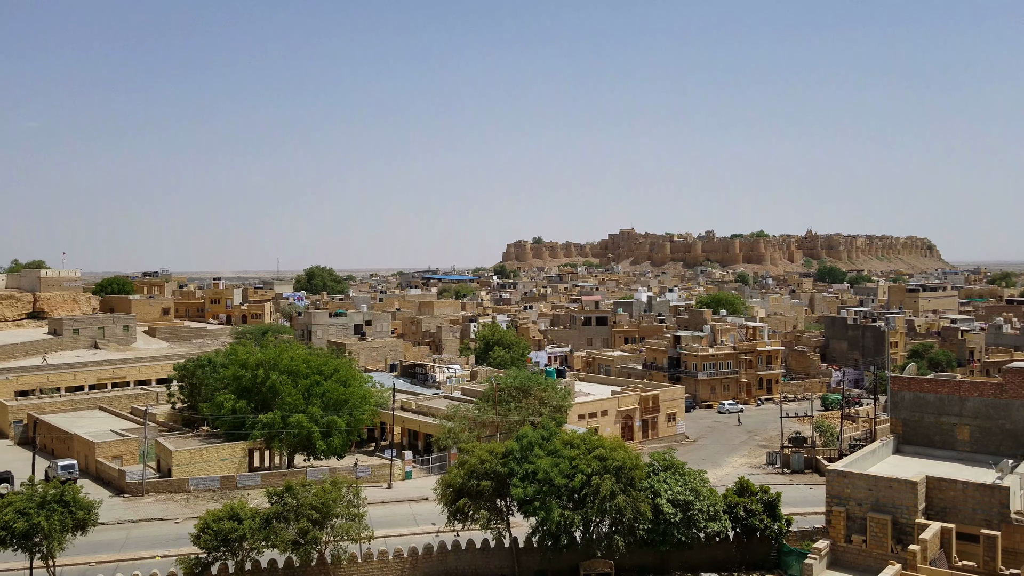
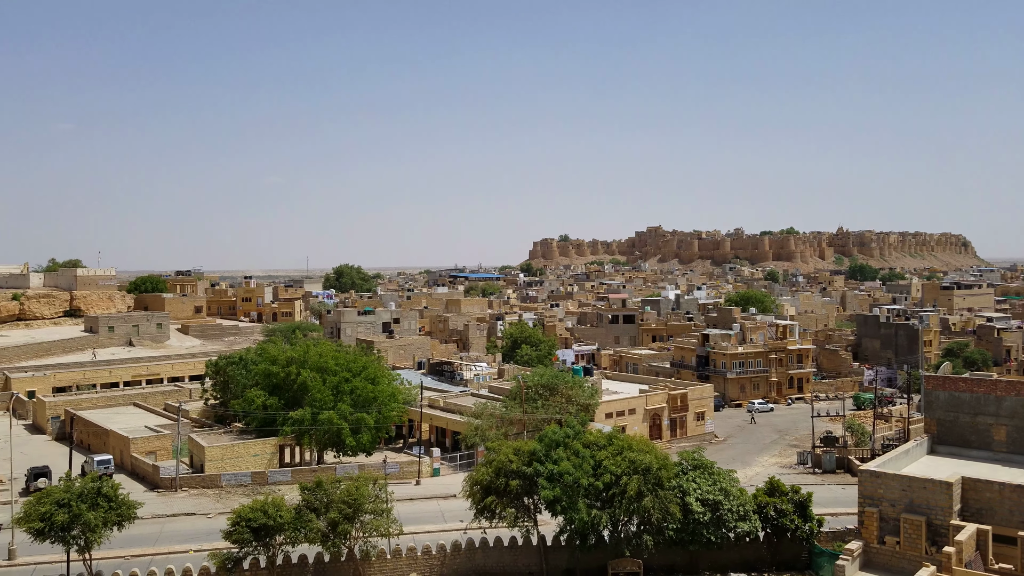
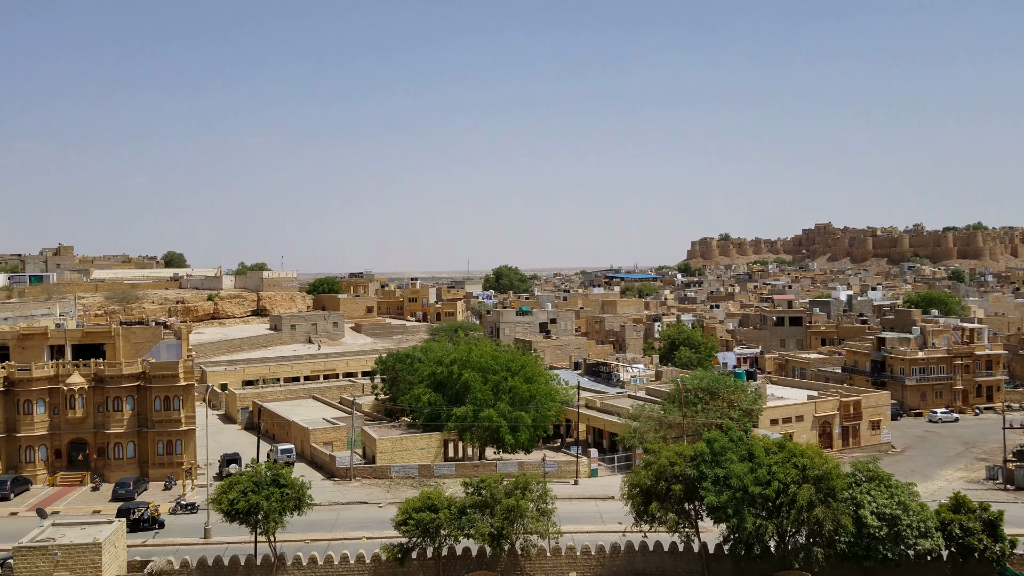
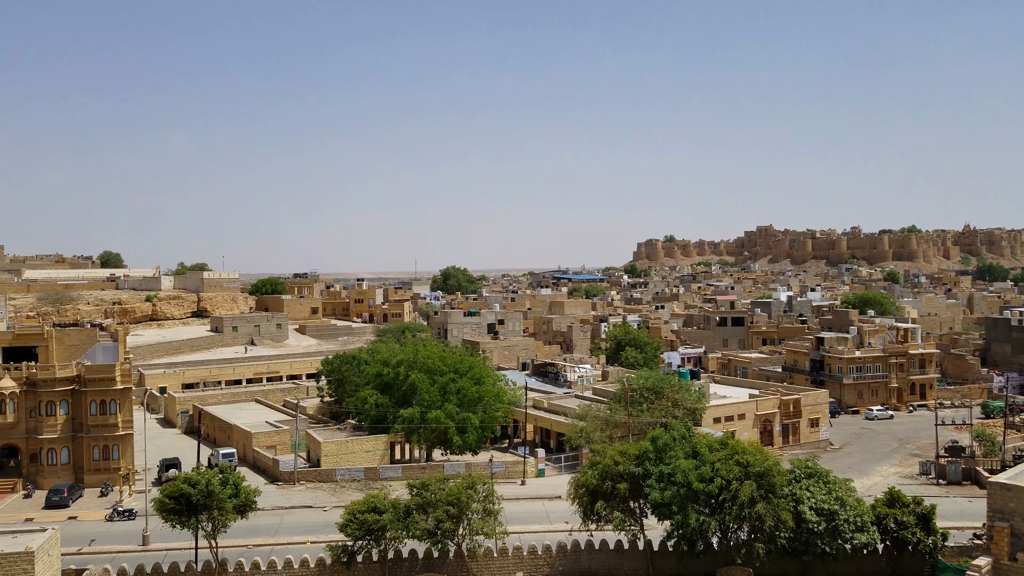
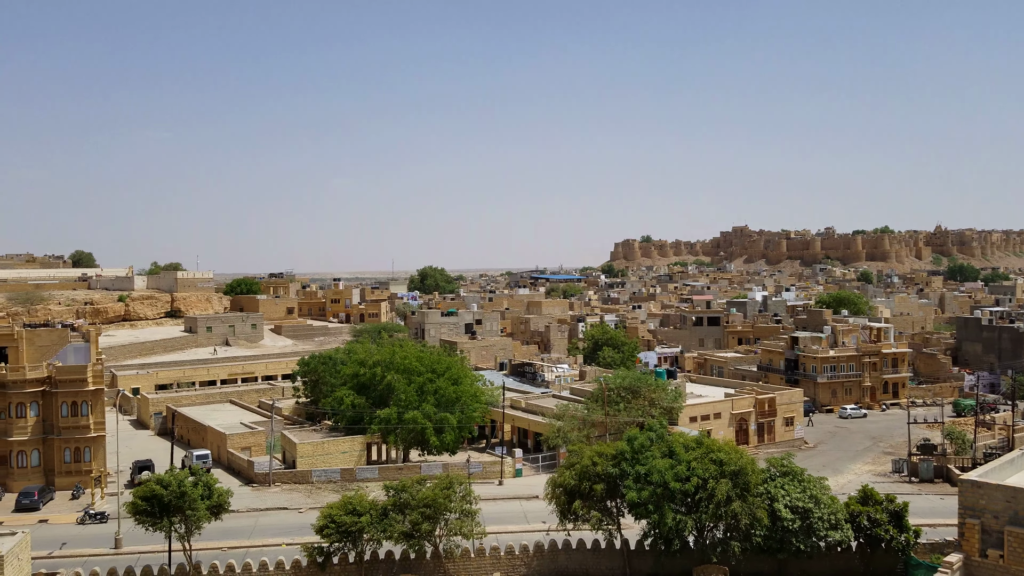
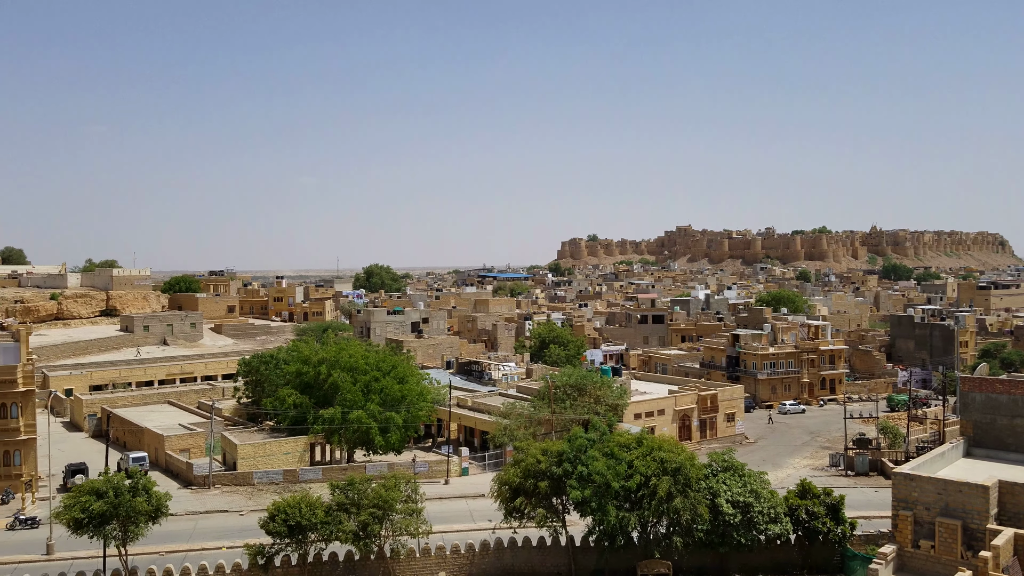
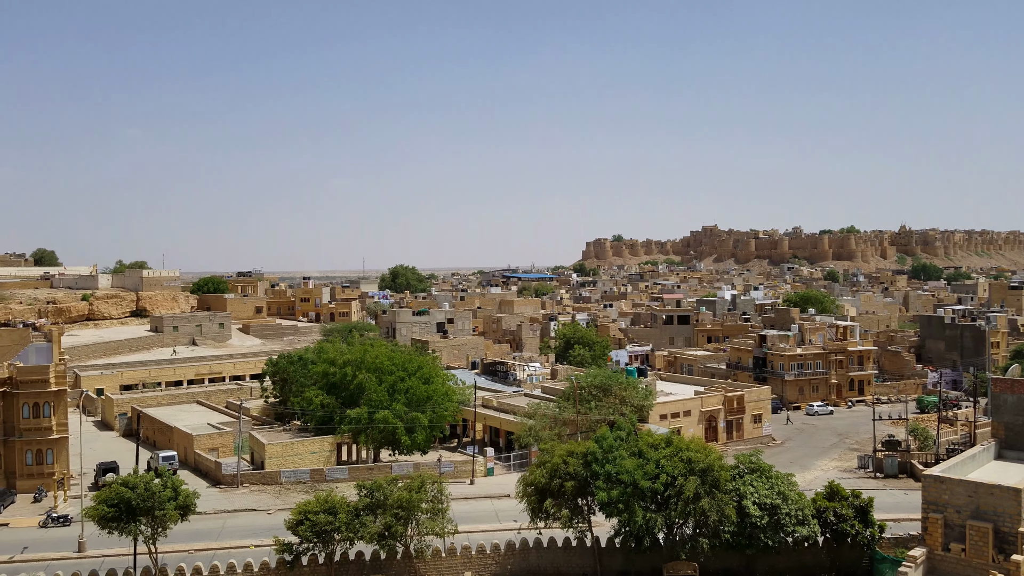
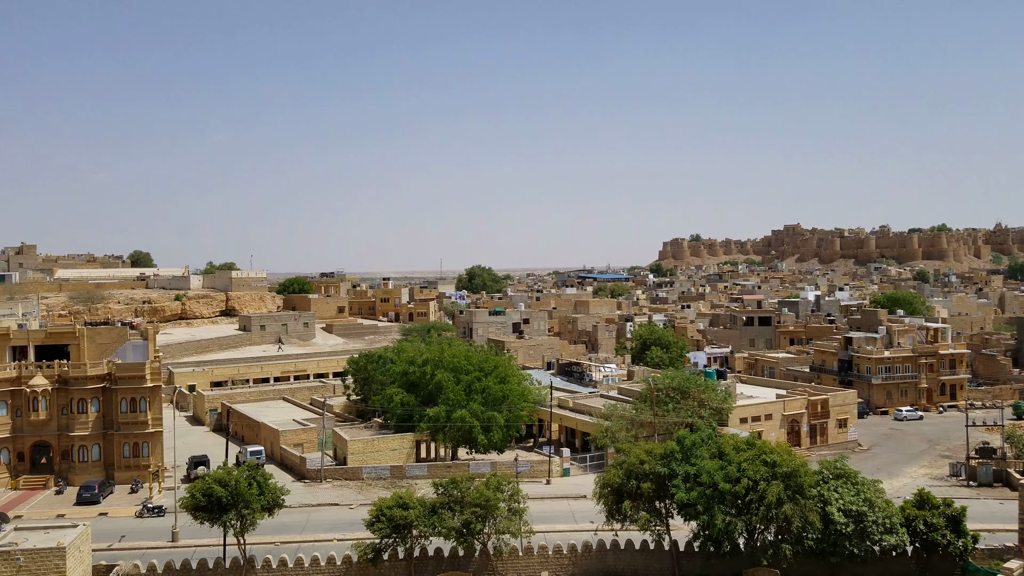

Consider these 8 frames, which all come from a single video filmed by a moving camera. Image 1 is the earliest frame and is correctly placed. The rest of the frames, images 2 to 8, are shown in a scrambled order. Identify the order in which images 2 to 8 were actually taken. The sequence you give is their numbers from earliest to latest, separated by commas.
2, 6, 7, 5, 4, 8, 3
